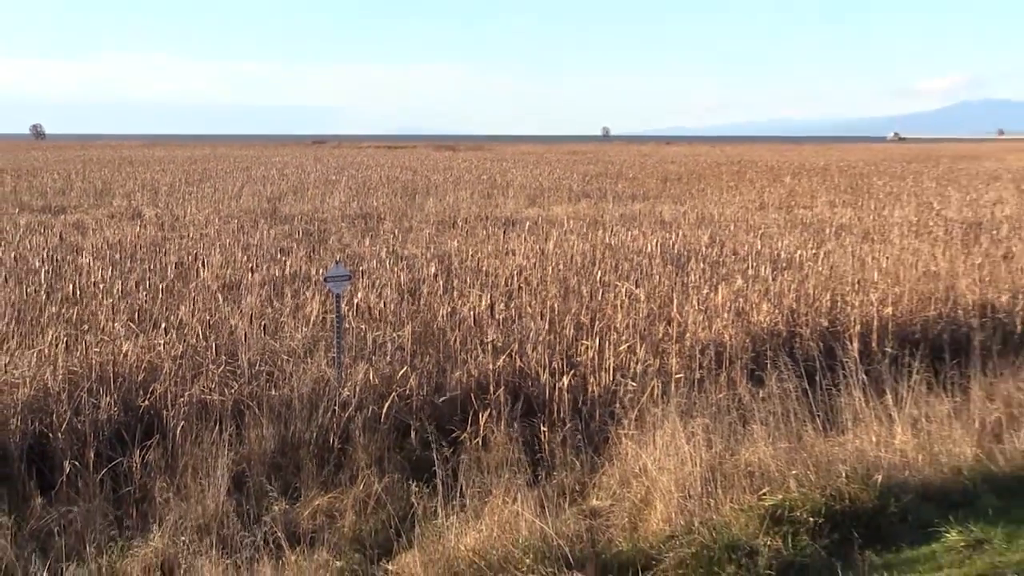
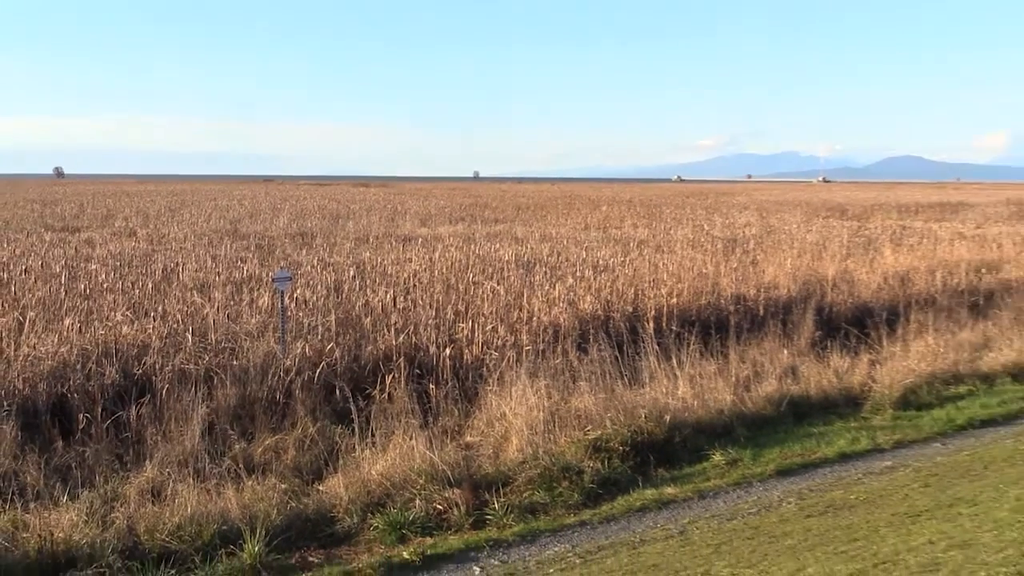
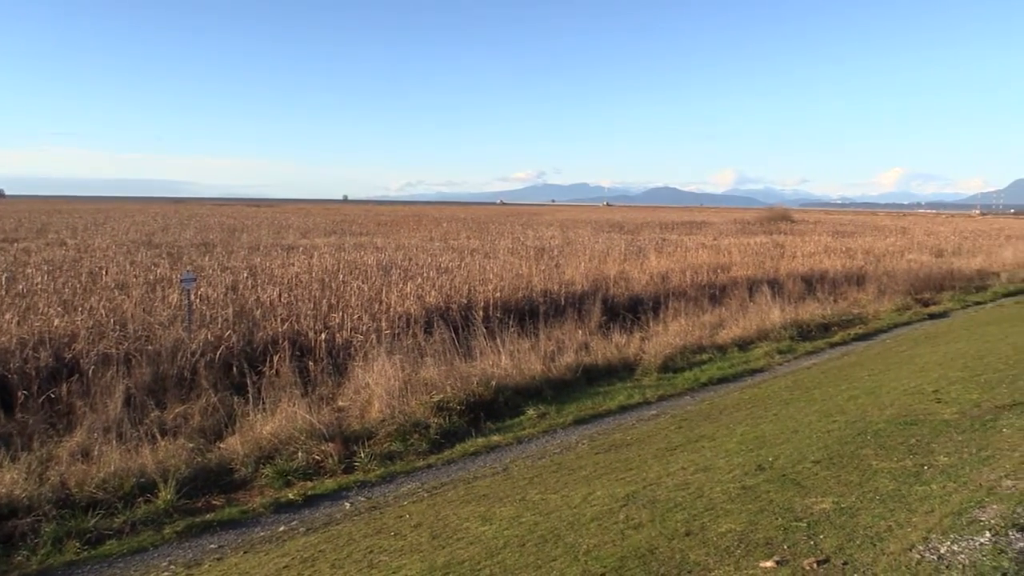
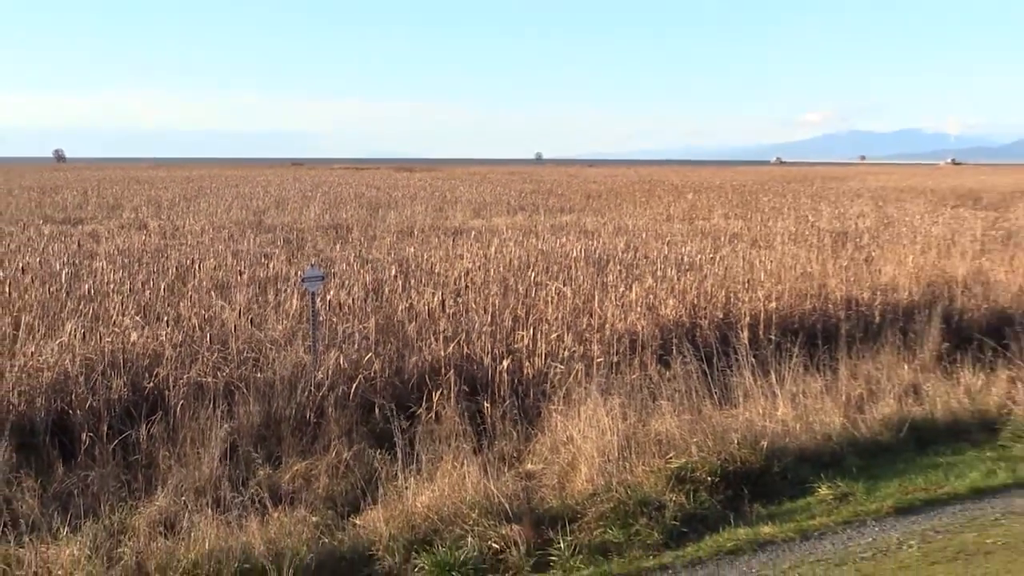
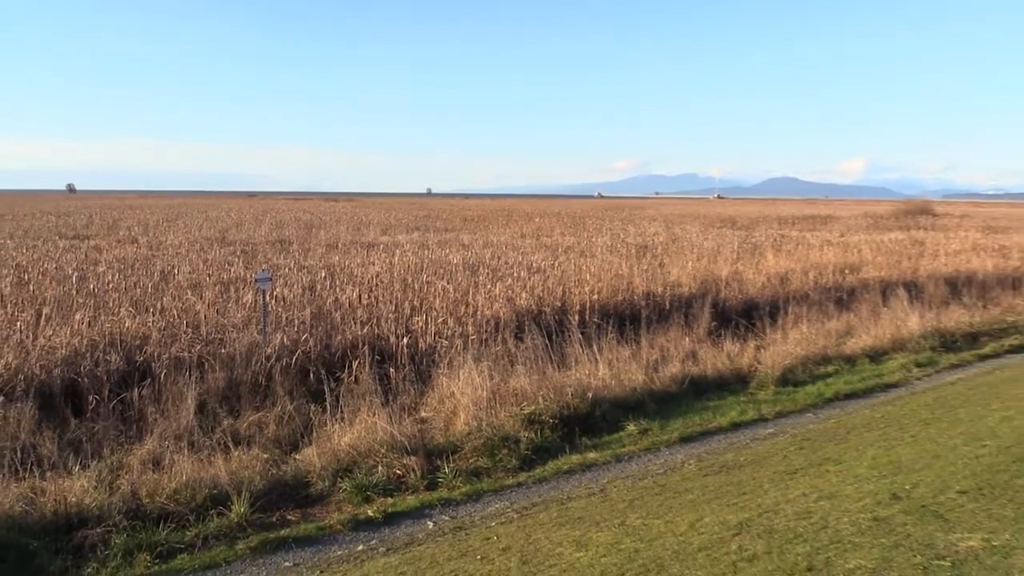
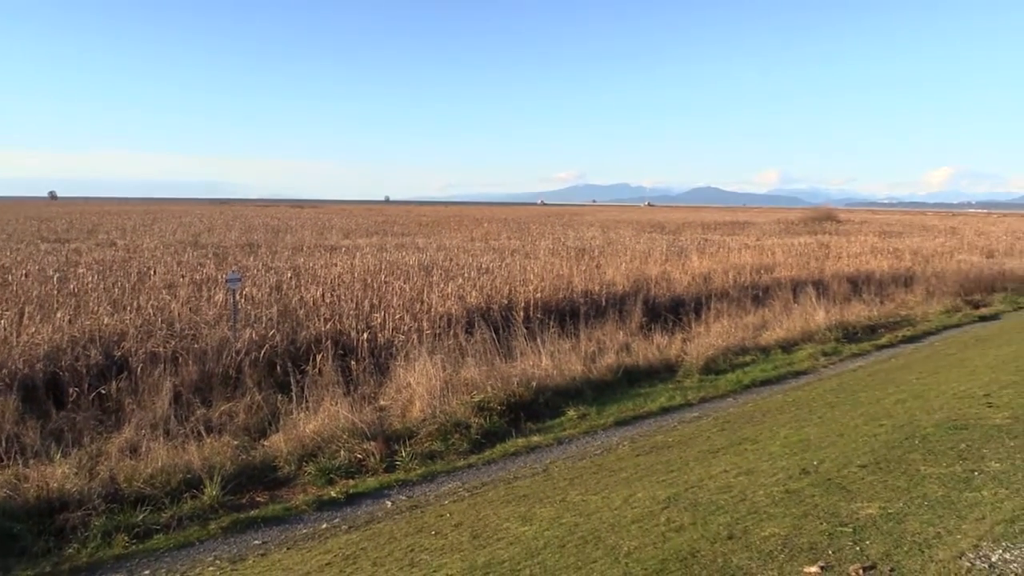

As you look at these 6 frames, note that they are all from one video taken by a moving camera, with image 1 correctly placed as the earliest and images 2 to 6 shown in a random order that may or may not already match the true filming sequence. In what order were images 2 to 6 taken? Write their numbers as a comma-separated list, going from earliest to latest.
4, 2, 5, 6, 3
